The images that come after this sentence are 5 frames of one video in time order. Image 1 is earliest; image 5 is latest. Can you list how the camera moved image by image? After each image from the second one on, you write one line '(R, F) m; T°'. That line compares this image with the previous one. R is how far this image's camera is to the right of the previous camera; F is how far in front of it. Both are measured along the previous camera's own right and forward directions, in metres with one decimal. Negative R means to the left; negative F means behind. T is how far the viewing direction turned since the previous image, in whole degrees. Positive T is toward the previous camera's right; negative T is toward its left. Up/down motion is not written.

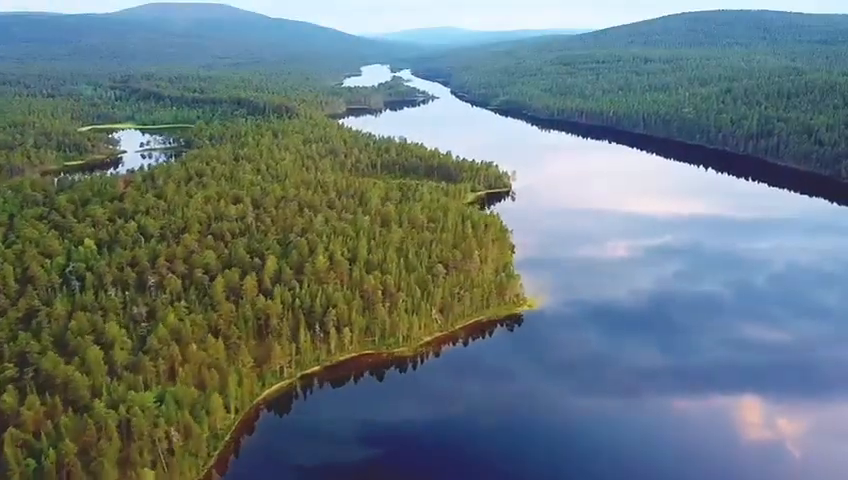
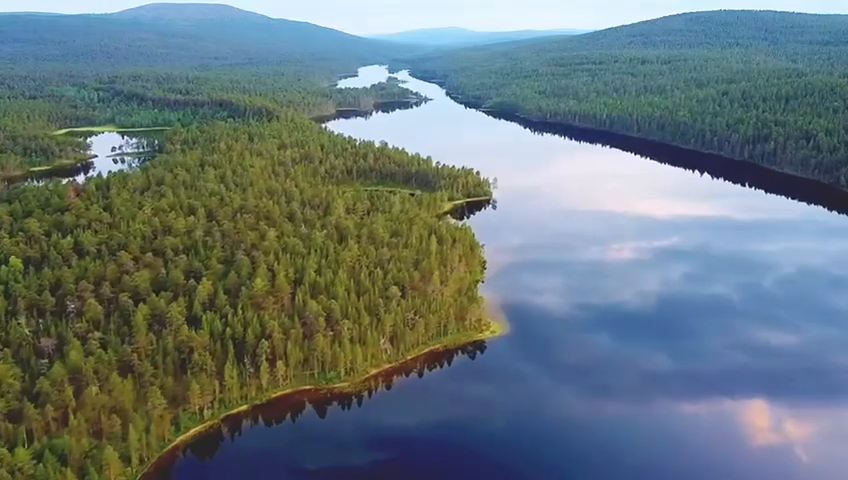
(+4.4, +5.6) m; 0°
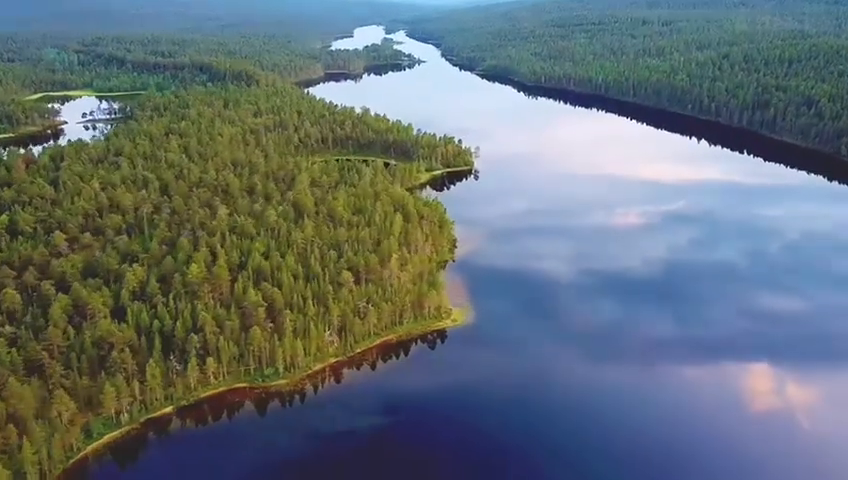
(+3.8, +4.9) m; 0°
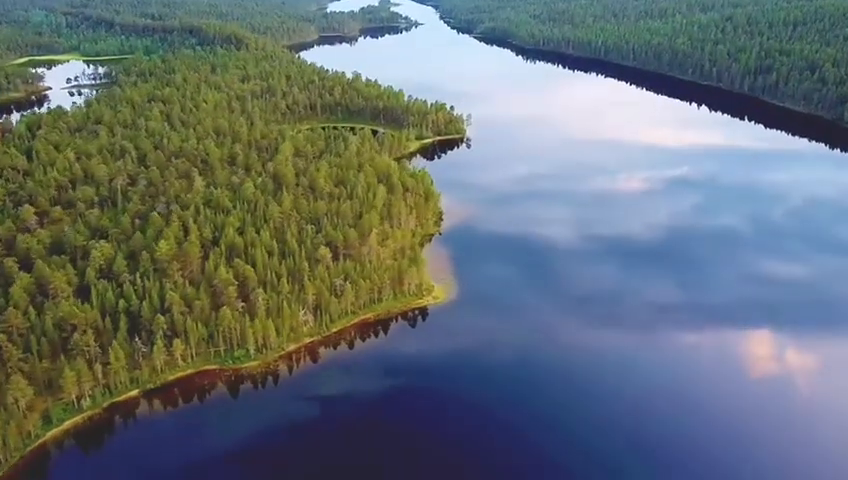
(+1.6, +2.0) m; 0°
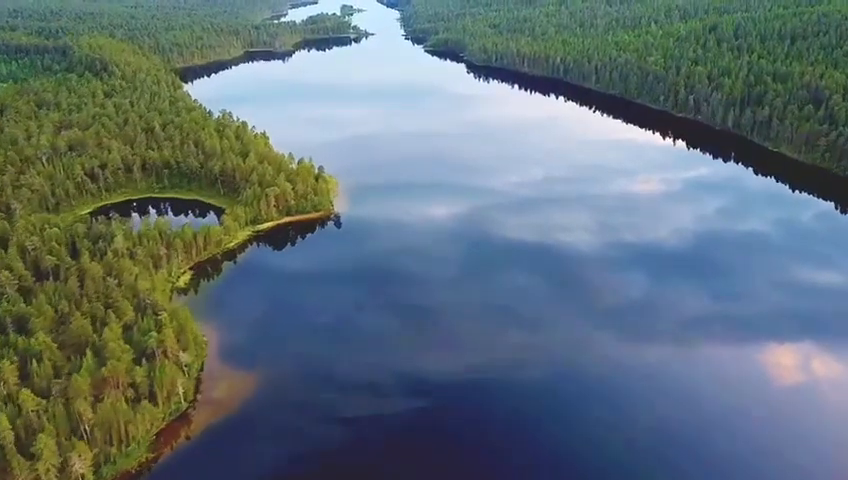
(+16.3, +29.4) m; 0°
